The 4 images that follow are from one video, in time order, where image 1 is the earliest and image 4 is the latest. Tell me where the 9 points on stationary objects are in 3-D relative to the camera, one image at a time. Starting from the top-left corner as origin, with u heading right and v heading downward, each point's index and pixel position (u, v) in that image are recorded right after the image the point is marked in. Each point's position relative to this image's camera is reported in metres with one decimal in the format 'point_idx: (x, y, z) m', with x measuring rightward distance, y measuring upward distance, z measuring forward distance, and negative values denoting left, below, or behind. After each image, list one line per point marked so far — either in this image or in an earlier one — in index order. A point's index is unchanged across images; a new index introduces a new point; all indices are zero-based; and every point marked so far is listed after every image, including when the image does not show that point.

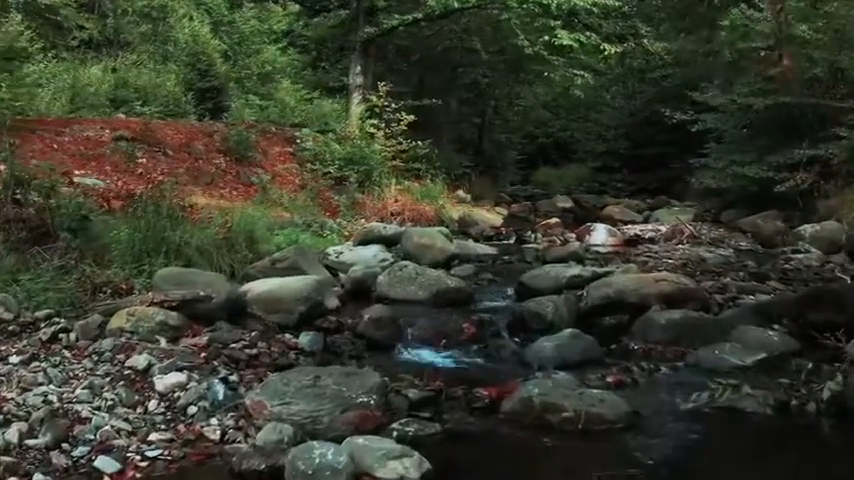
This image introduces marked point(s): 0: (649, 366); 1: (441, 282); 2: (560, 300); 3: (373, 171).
0: (+1.6, -0.9, +6.2) m
1: (+0.1, -0.4, +8.2) m
2: (+1.1, -0.5, +7.2) m
3: (-0.9, +1.2, +14.6) m
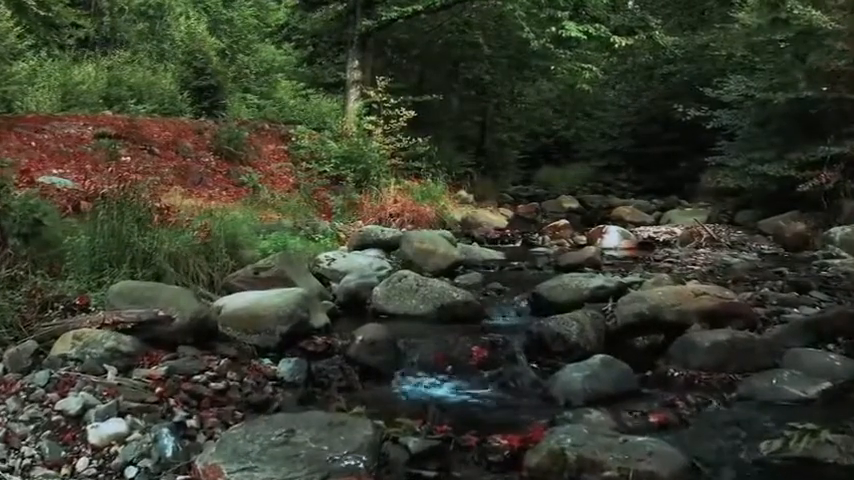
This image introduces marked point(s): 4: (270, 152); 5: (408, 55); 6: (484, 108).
0: (+1.6, -1.0, +5.2) m
1: (+0.2, -0.5, +7.1) m
2: (+1.2, -0.6, +6.2) m
3: (-0.9, +1.1, +13.5) m
4: (-2.5, +1.4, +13.9) m
5: (-0.3, +3.5, +16.5) m
6: (+1.2, +2.7, +17.8) m
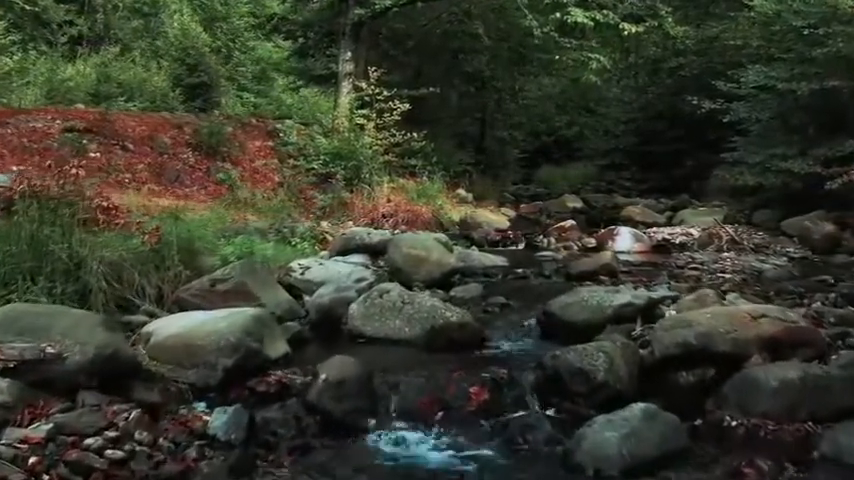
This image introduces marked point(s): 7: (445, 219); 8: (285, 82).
0: (+1.6, -1.0, +3.9) m
1: (+0.1, -0.5, +5.8) m
2: (+1.1, -0.6, +4.9) m
3: (-1.0, +1.1, +12.2) m
4: (-2.6, +1.4, +12.6) m
5: (-0.4, +3.5, +15.2) m
6: (+1.1, +2.7, +16.4) m
7: (+0.3, +0.3, +12.2) m
8: (-2.6, +2.9, +15.6) m
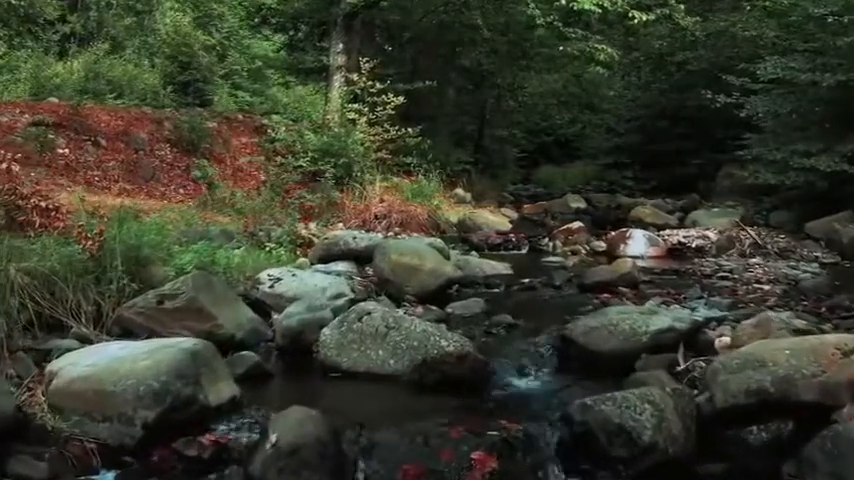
0: (+1.5, -1.1, +2.7) m
1: (0.0, -0.6, +4.6) m
2: (+1.0, -0.7, +3.7) m
3: (-1.0, +1.0, +11.0) m
4: (-2.6, +1.3, +11.4) m
5: (-0.5, +3.4, +14.0) m
6: (+1.0, +2.6, +15.3) m
7: (+0.2, +0.3, +11.0) m
8: (-2.7, +2.9, +14.4) m
